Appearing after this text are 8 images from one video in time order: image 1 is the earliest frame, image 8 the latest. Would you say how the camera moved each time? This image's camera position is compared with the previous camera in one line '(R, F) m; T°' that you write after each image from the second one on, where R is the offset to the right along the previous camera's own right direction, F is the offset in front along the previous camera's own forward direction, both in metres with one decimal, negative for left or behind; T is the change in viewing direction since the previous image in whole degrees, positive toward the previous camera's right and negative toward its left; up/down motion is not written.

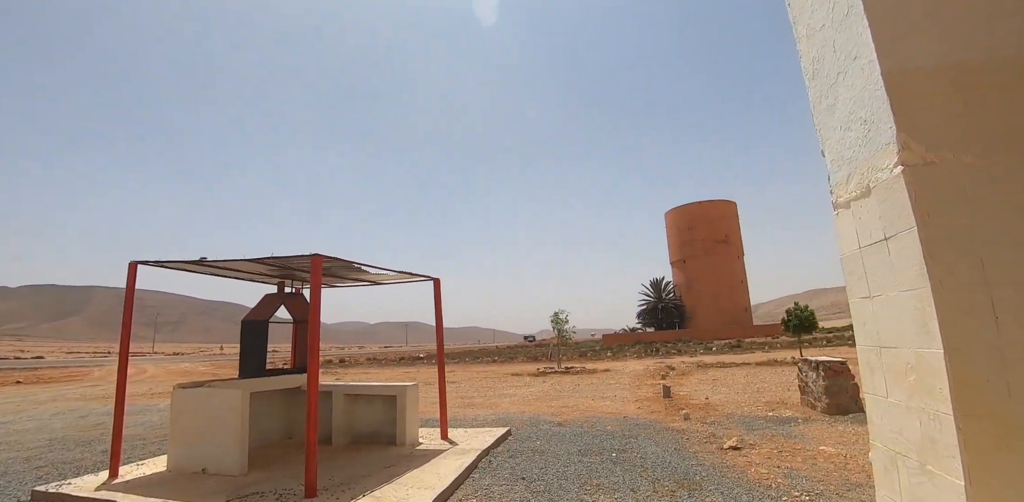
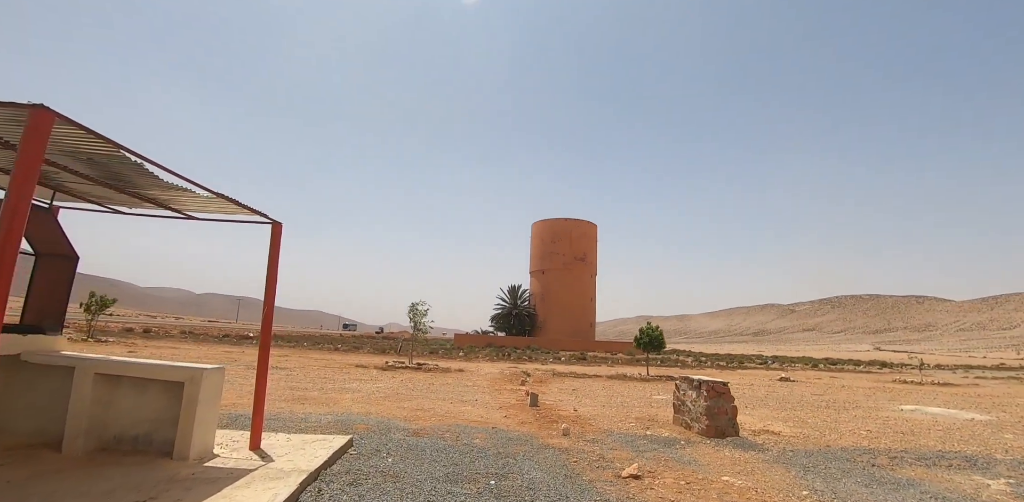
(-0.2, +2.0) m; +16°
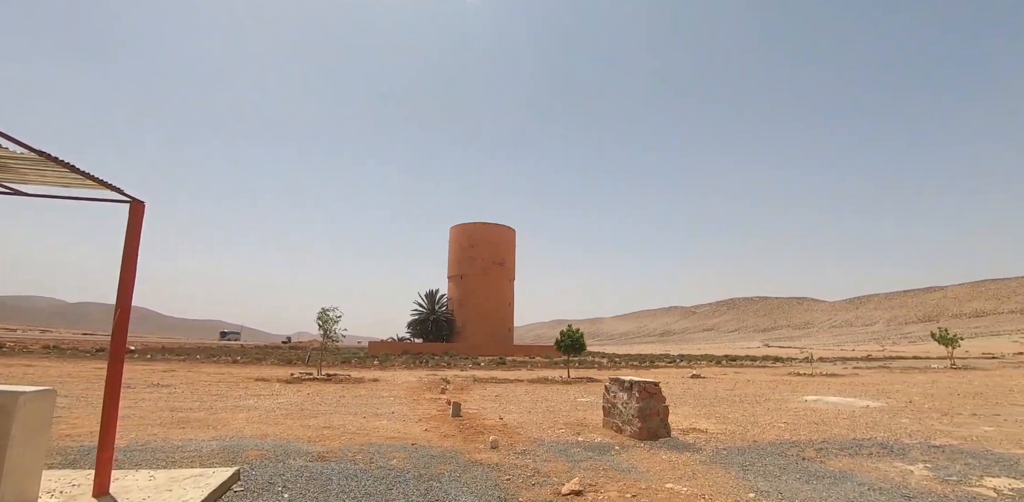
(-0.1, +0.8) m; +9°
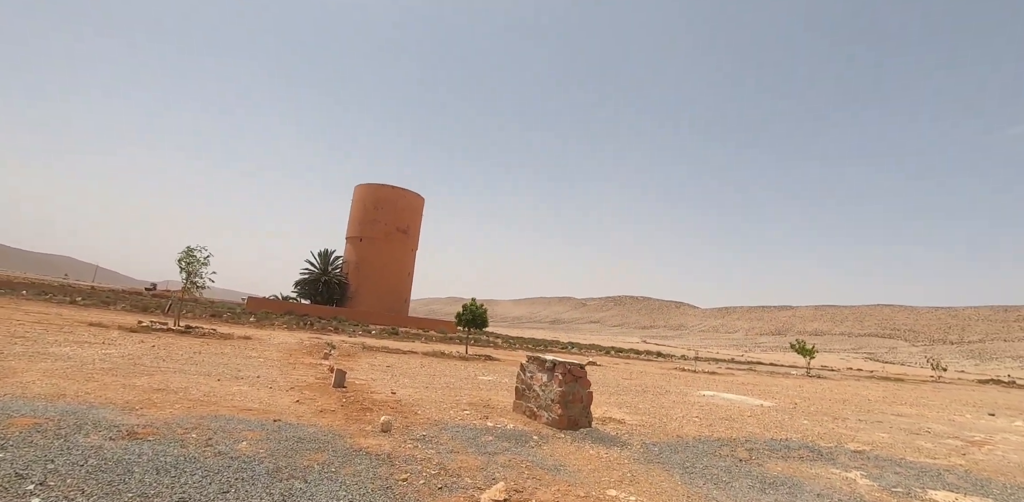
(-0.2, +1.7) m; +11°
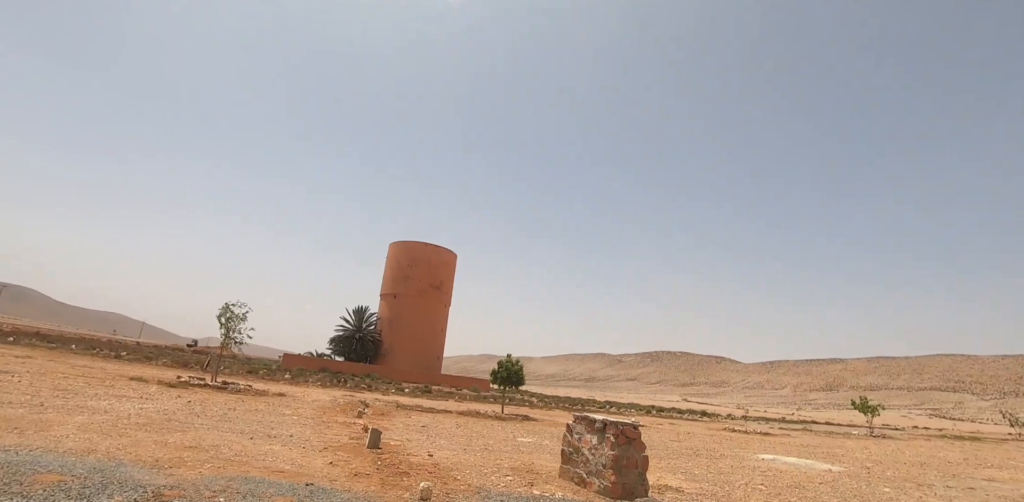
(-0.2, +0.4) m; -4°
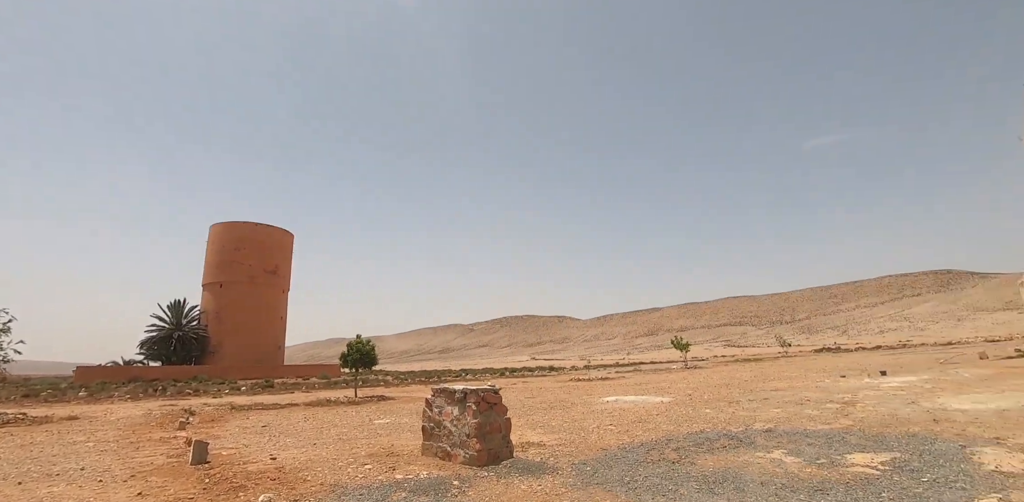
(0.0, +0.5) m; +17°
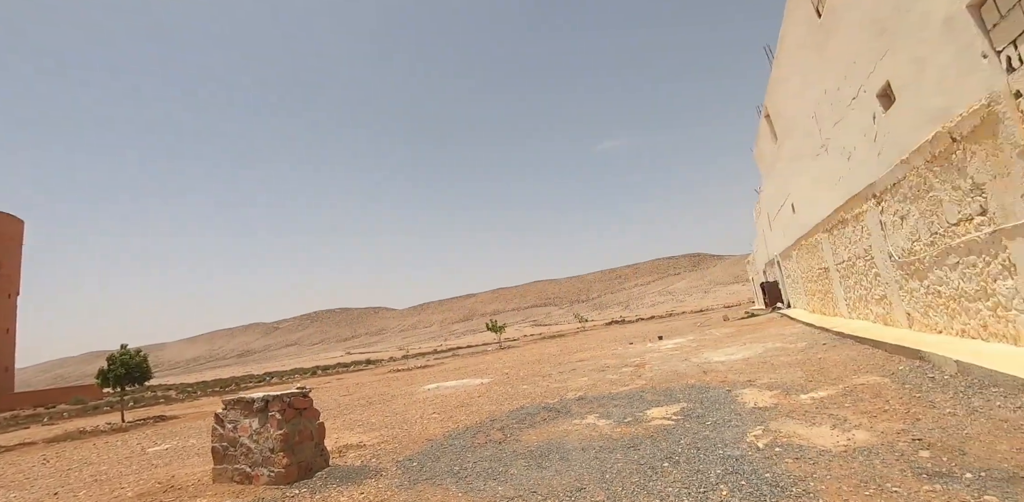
(0.0, +0.4) m; +21°
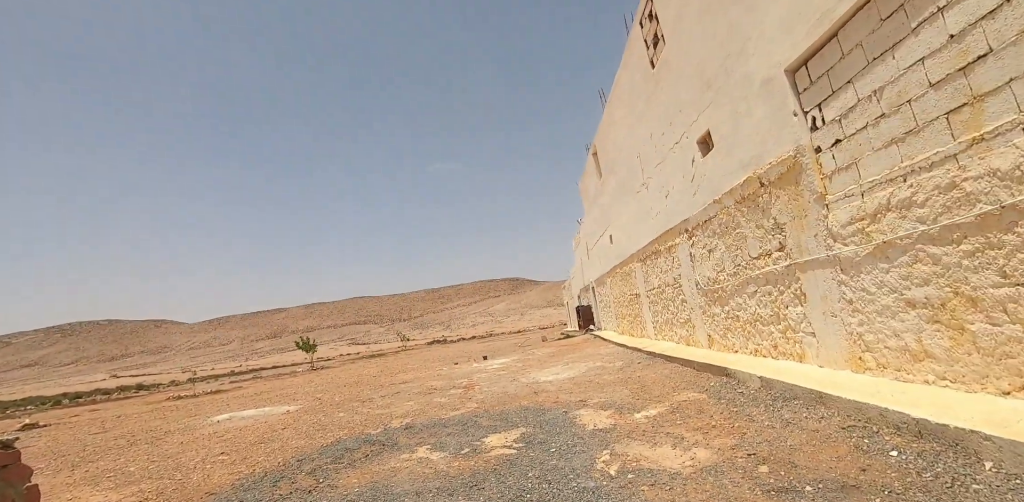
(-0.1, +0.9) m; +19°
